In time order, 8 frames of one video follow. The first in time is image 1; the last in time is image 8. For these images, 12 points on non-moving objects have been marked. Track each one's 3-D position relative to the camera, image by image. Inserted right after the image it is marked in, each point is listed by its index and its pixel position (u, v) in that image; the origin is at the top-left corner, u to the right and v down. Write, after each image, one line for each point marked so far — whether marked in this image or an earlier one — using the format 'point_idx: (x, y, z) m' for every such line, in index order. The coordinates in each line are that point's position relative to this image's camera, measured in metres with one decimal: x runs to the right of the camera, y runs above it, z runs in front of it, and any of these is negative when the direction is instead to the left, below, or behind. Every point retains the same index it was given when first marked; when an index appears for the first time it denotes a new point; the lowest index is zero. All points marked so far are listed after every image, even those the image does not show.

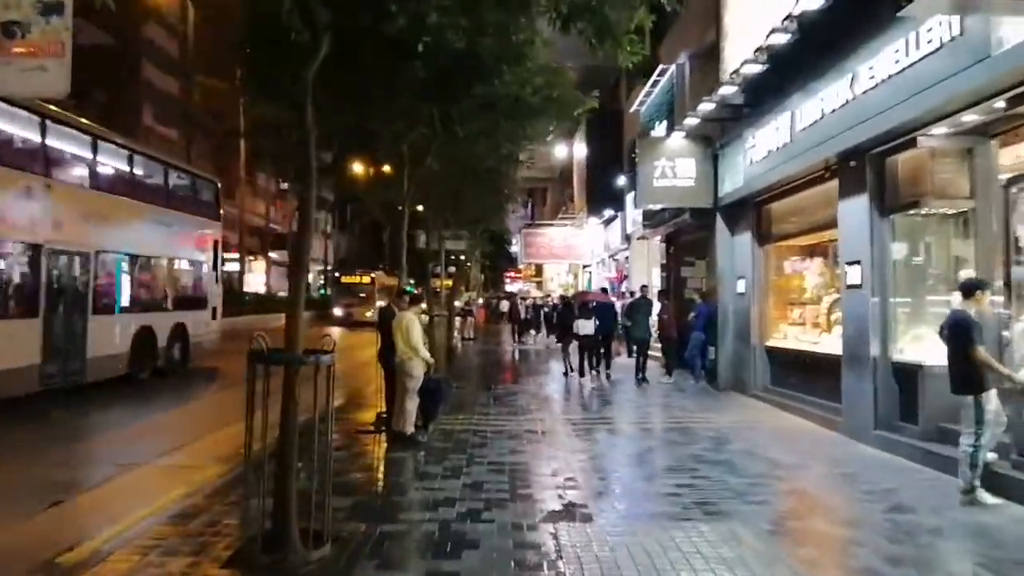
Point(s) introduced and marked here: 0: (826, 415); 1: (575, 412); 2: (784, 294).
0: (+5.0, -2.0, +11.4) m
1: (+1.1, -2.3, +13.5) m
2: (+5.5, -0.1, +14.6) m
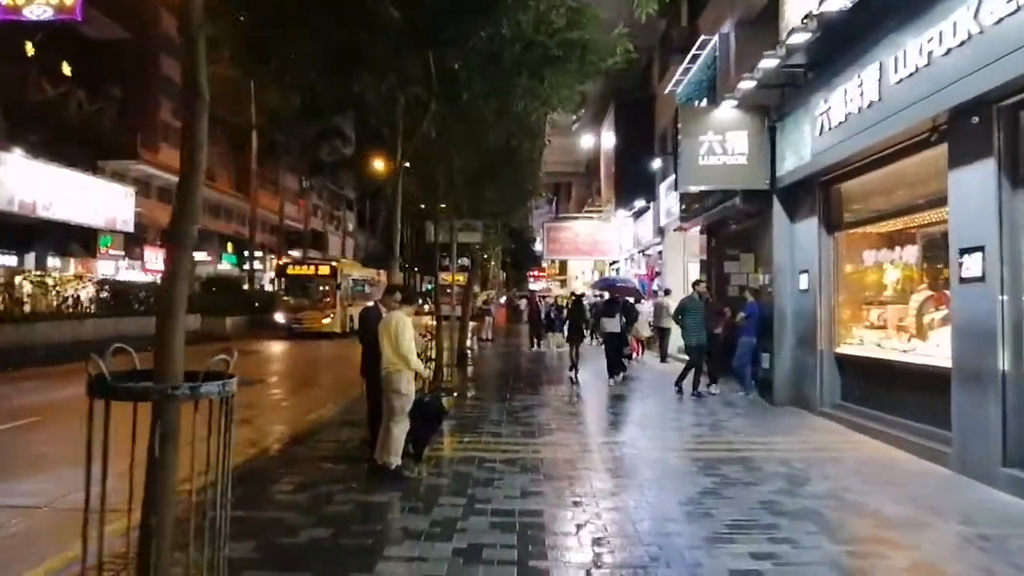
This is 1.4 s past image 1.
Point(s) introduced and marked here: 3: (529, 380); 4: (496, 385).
0: (+5.2, -1.9, +9.0) m
1: (+1.4, -2.2, +11.2) m
2: (+5.8, -0.1, +12.2) m
3: (+0.5, -2.3, +18.0) m
4: (-0.3, -2.3, +17.4) m
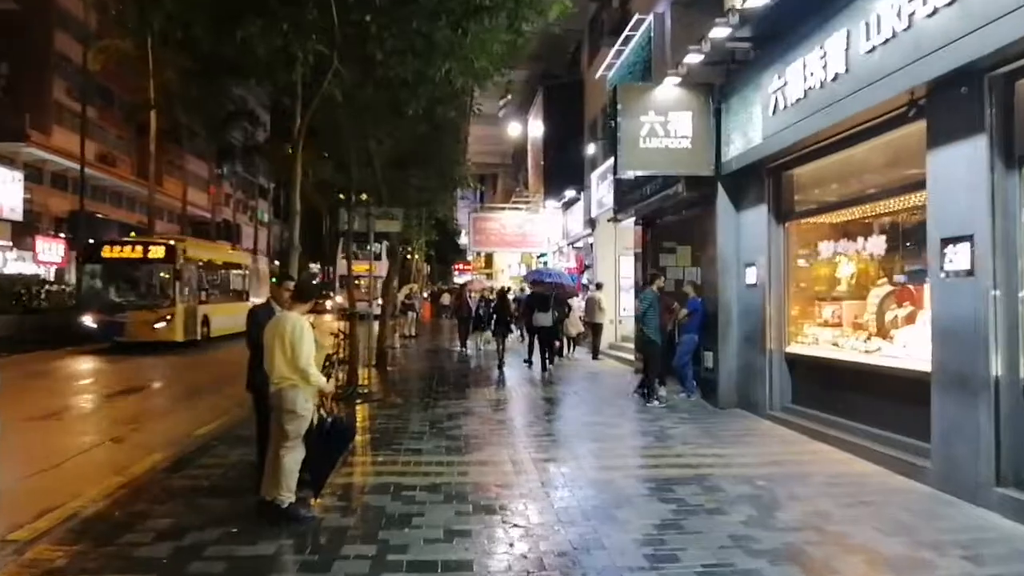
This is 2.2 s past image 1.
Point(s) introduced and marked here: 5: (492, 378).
0: (+4.3, -1.9, +8.1) m
1: (+0.4, -2.2, +9.9) m
2: (+4.6, 0.0, +11.3) m
3: (-1.2, -2.2, +16.5) m
4: (-2.0, -2.2, +15.9) m
5: (-0.5, -2.2, +17.7) m
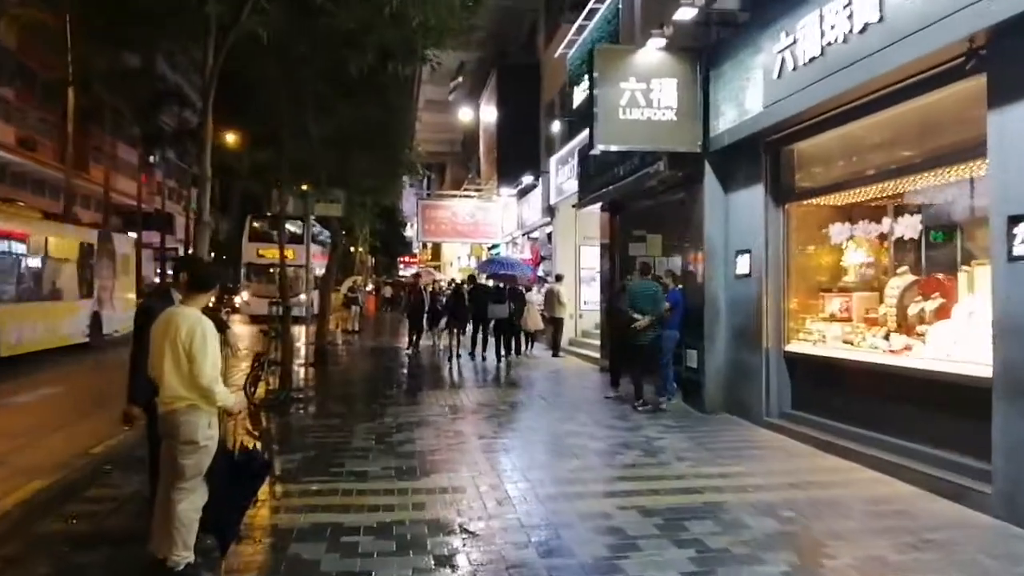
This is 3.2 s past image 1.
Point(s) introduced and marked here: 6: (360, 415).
0: (+4.1, -1.8, +6.8) m
1: (0.0, -2.0, +8.3) m
2: (+4.1, +0.2, +10.0) m
3: (-2.1, -2.0, +14.8) m
4: (-2.9, -2.0, +14.1) m
5: (-1.4, -2.0, +16.1) m
6: (-2.4, -2.0, +11.6) m
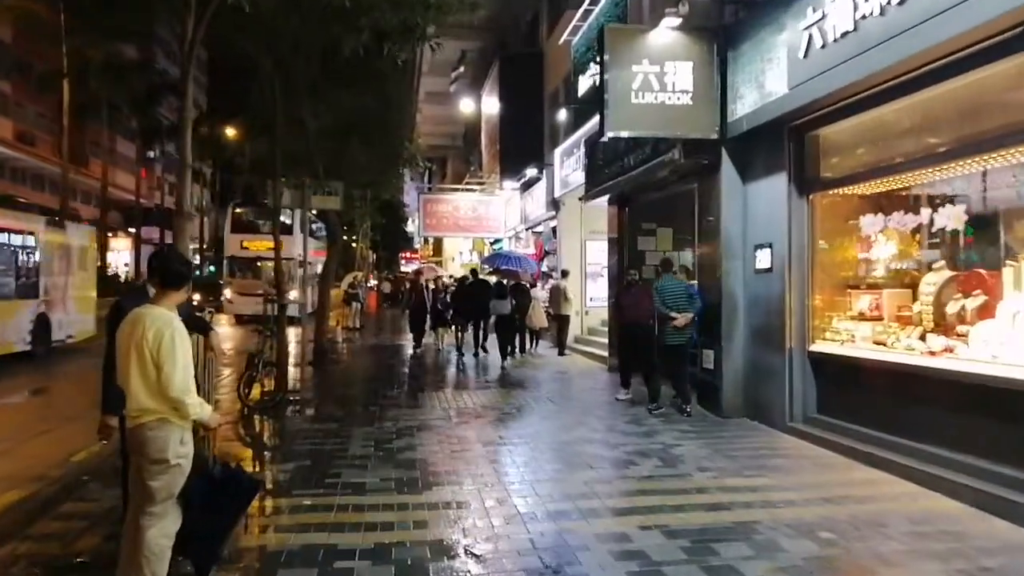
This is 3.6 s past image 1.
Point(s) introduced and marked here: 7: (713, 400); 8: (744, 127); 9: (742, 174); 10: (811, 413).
0: (+4.1, -1.7, +6.2) m
1: (0.0, -2.0, +7.7) m
2: (+4.2, +0.2, +9.4) m
3: (-2.0, -1.9, +14.2) m
4: (-2.8, -2.0, +13.5) m
5: (-1.3, -1.9, +15.5) m
6: (-2.3, -2.0, +11.0) m
7: (+3.0, -1.7, +10.8) m
8: (+3.2, +2.2, +9.9) m
9: (+3.3, +1.6, +10.4) m
10: (+3.8, -1.6, +9.3) m
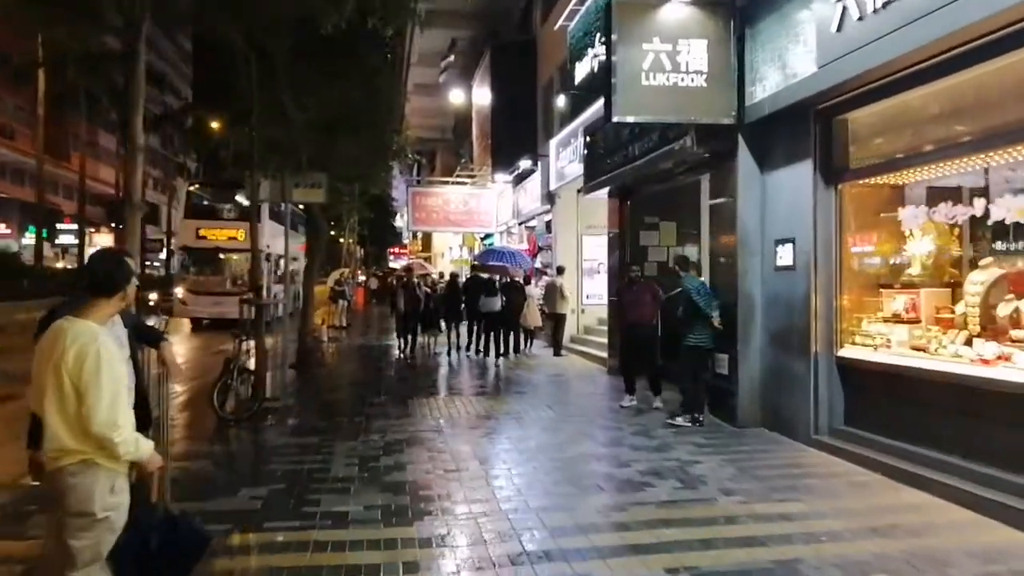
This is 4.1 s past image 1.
0: (+4.2, -1.7, +5.4) m
1: (+0.1, -2.0, +6.9) m
2: (+4.2, +0.2, +8.6) m
3: (-2.1, -1.9, +13.3) m
4: (-2.8, -1.9, +12.6) m
5: (-1.4, -1.9, +14.6) m
6: (-2.4, -2.0, +10.1) m
7: (+3.0, -1.7, +10.0) m
8: (+3.1, +2.2, +9.0) m
9: (+3.3, +1.7, +9.6) m
10: (+3.8, -1.6, +8.5) m
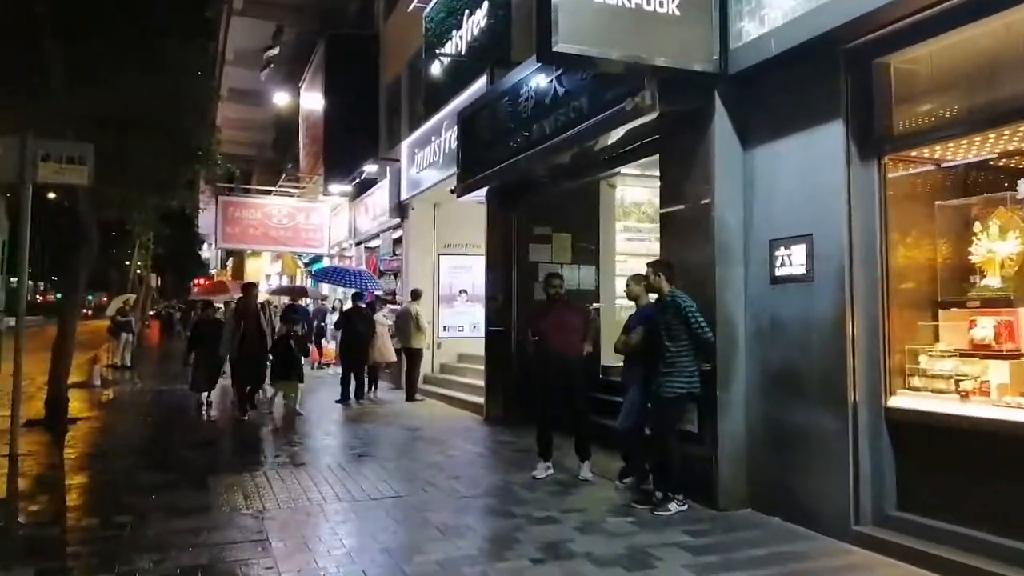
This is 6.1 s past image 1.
0: (+4.1, -1.7, +2.9) m
1: (-0.3, -2.0, +3.2) m
2: (+3.3, +0.1, +6.0) m
3: (-4.0, -2.2, +9.0) m
4: (-4.5, -2.2, +8.1) m
5: (-3.6, -2.2, +10.4) m
6: (-3.4, -2.1, +5.8) m
7: (+1.8, -1.9, +7.0) m
8: (+2.2, +2.0, +6.3) m
9: (+2.2, +1.5, +6.9) m
10: (+3.0, -1.7, +5.8) m
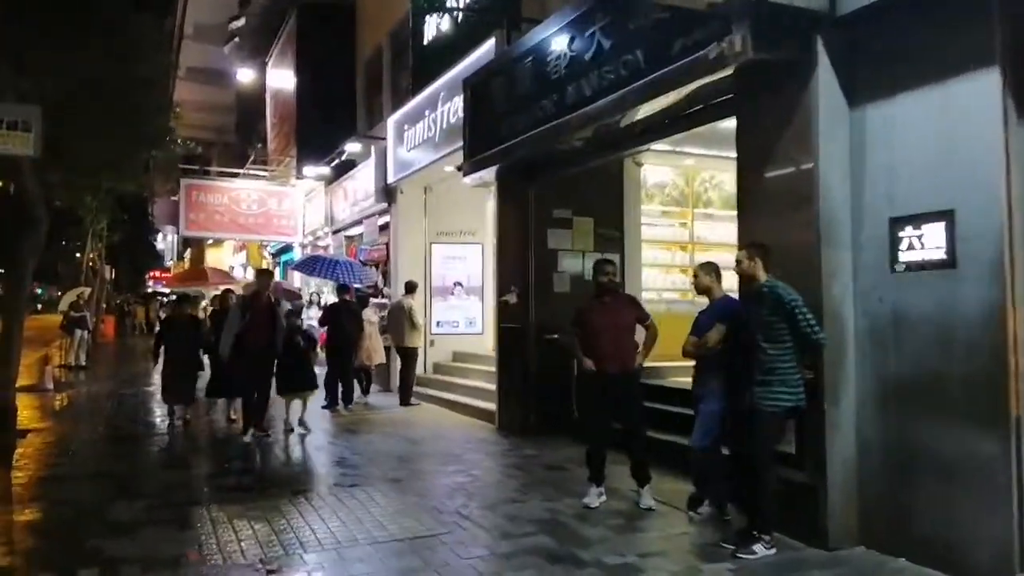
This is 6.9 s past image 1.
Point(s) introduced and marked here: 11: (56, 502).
0: (+4.7, -1.7, +1.8) m
1: (+0.4, -2.0, +2.0) m
2: (+3.8, +0.1, +4.9) m
3: (-3.6, -2.1, +7.5) m
4: (-4.0, -2.1, +6.6) m
5: (-3.3, -2.1, +8.9) m
6: (-2.9, -2.1, +4.4) m
7: (+2.3, -1.8, +5.8) m
8: (+2.7, +2.1, +5.1) m
9: (+2.7, +1.5, +5.6) m
10: (+3.5, -1.7, +4.6) m
11: (-4.6, -2.1, +7.2) m
